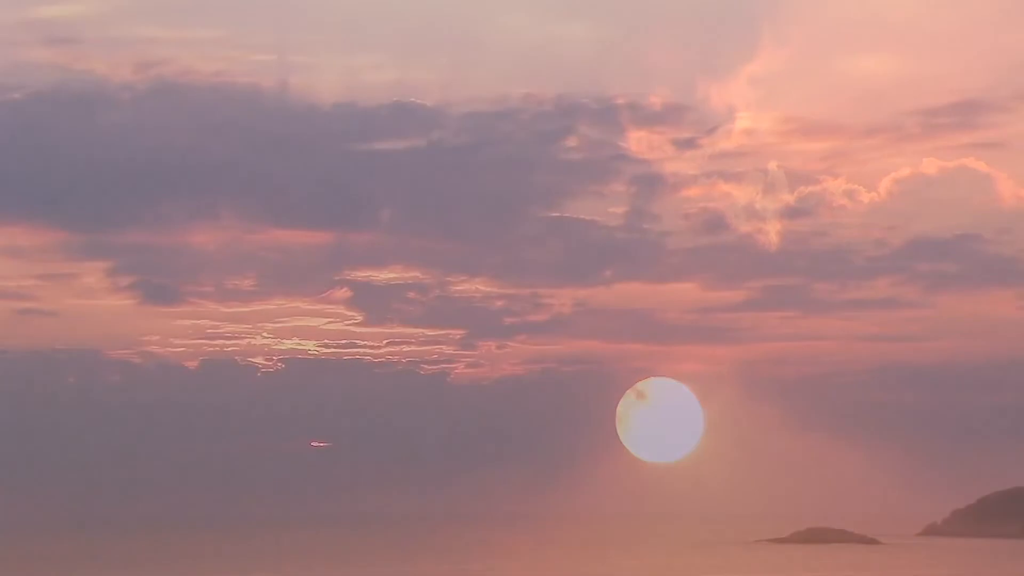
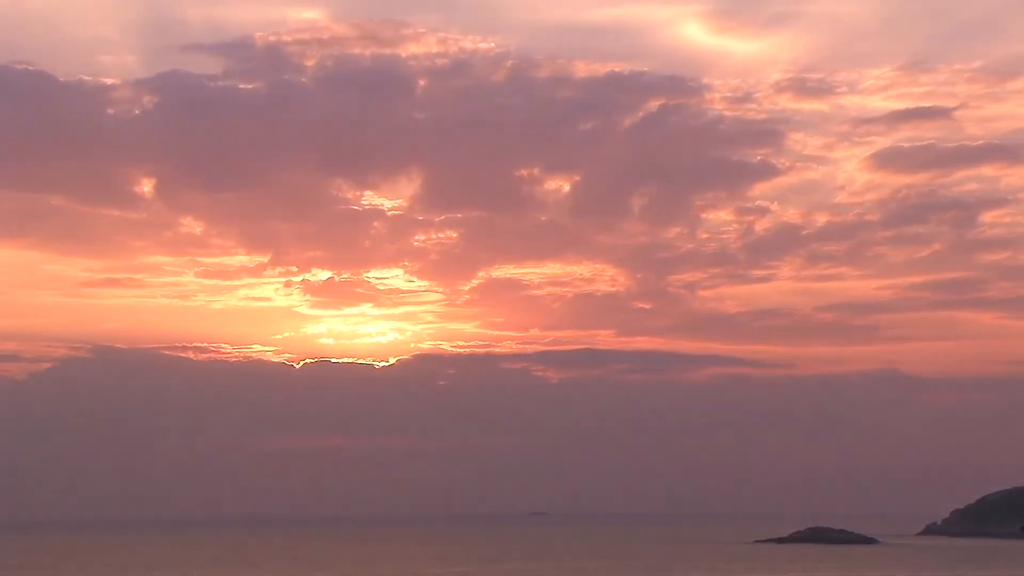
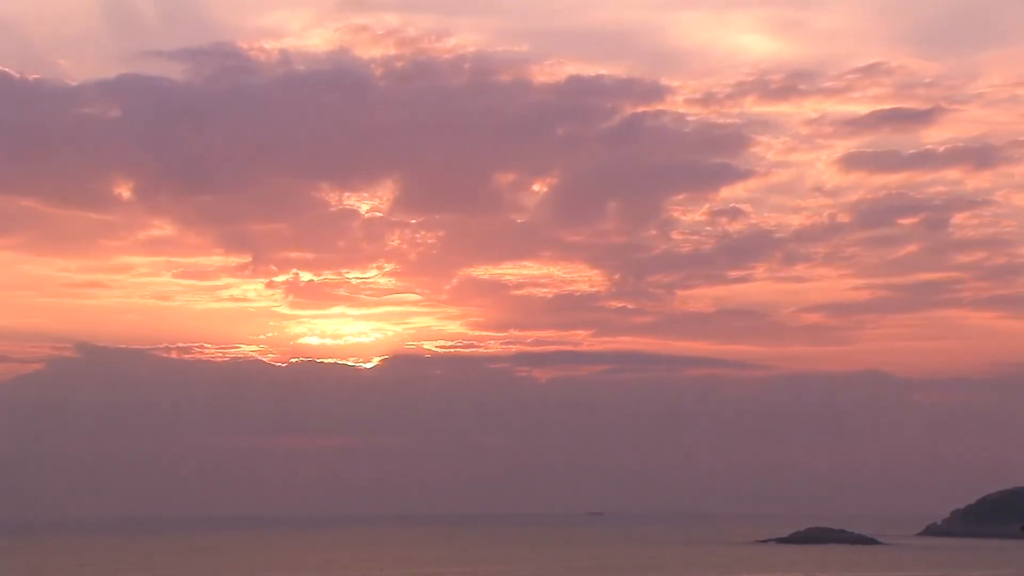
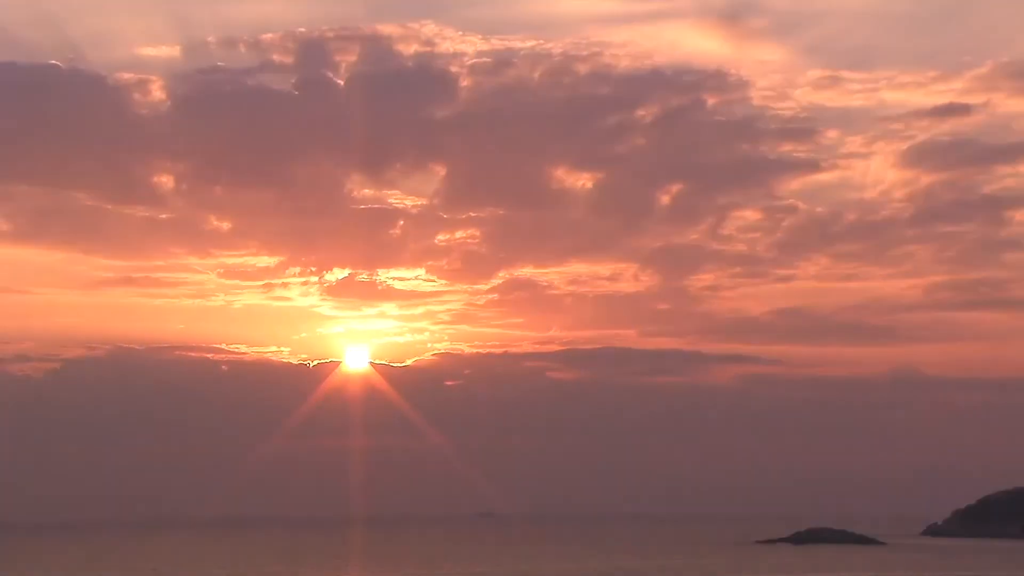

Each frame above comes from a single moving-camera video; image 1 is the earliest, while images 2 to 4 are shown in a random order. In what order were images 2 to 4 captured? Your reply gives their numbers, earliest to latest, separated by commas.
3, 2, 4
